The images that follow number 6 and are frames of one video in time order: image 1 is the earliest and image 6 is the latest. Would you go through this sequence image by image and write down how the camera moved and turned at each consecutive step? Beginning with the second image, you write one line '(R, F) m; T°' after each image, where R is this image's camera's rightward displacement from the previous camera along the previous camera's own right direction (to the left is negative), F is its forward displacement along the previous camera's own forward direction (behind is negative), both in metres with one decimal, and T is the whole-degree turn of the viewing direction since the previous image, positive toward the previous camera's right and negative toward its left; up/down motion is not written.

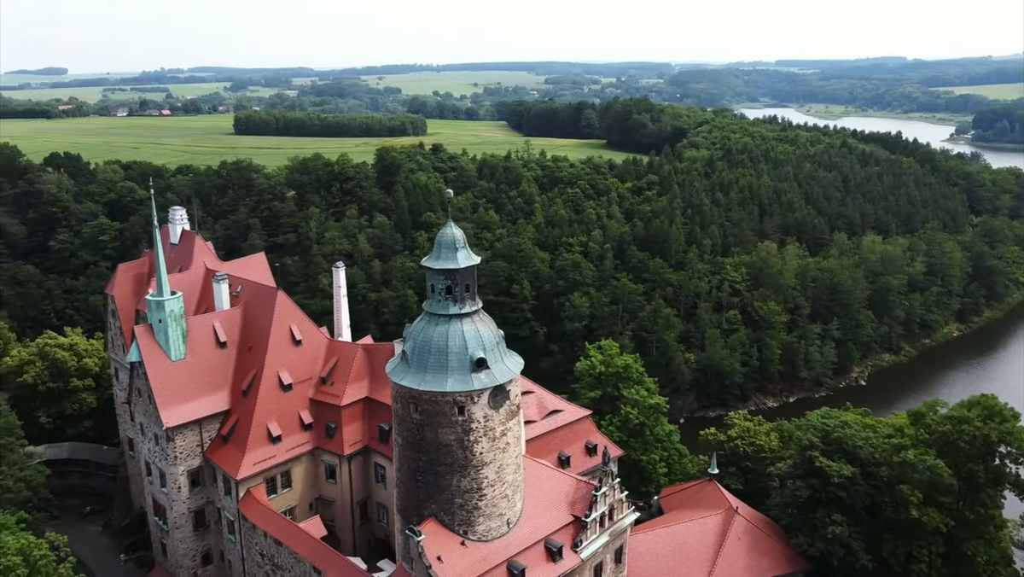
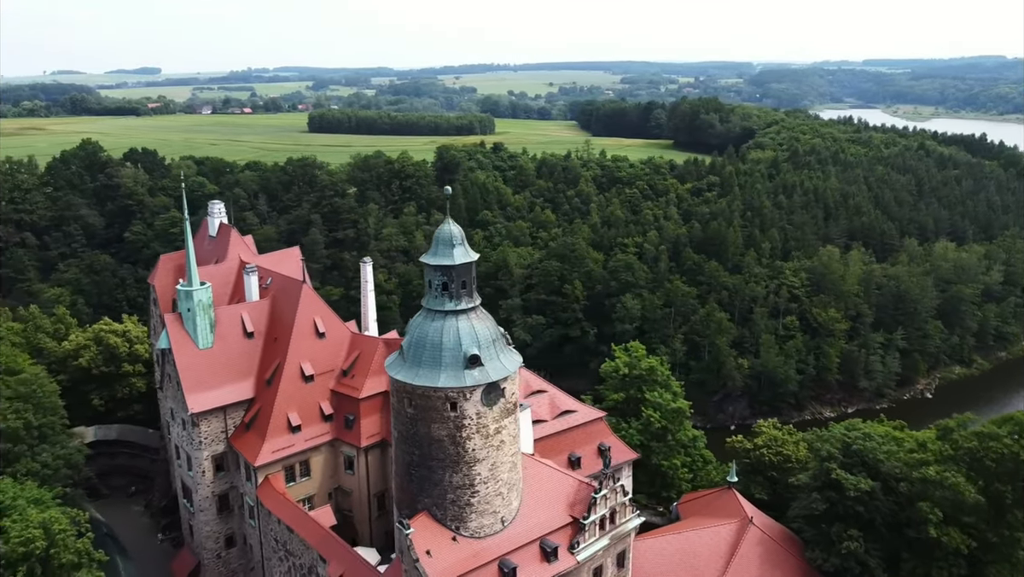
(+1.5, +0.1) m; -5°
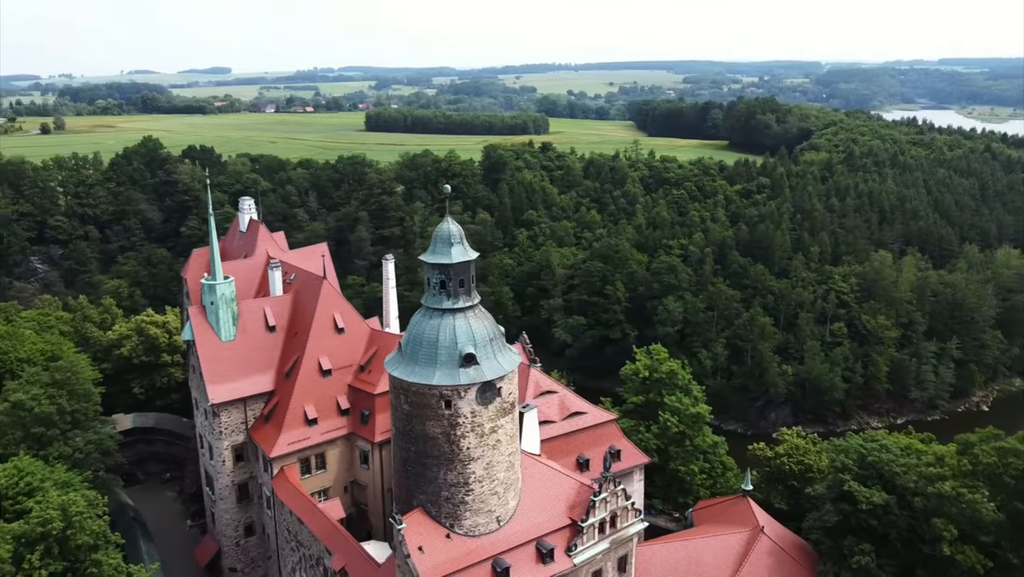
(+1.2, +0.1) m; -4°
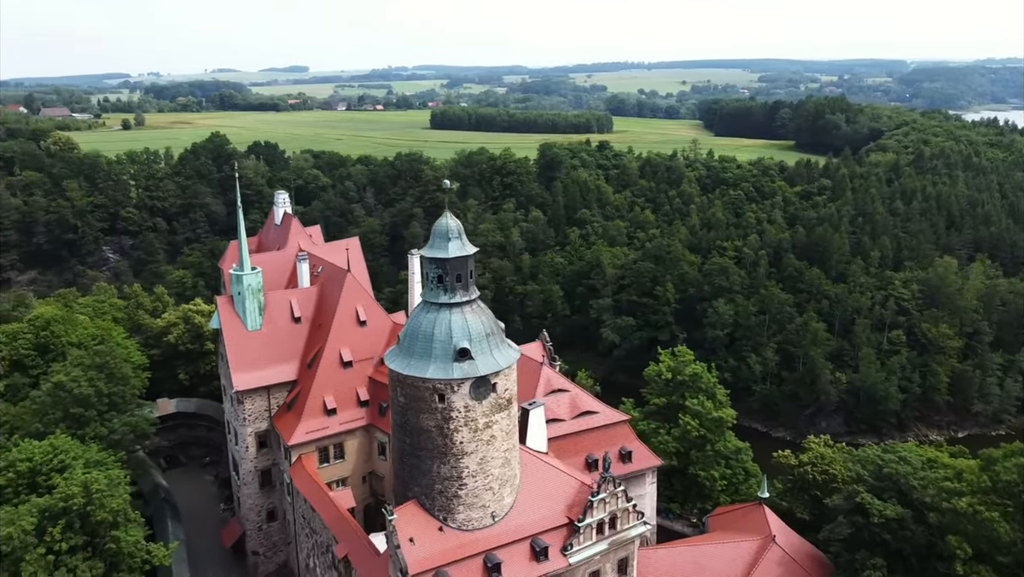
(+1.4, +0.1) m; -5°
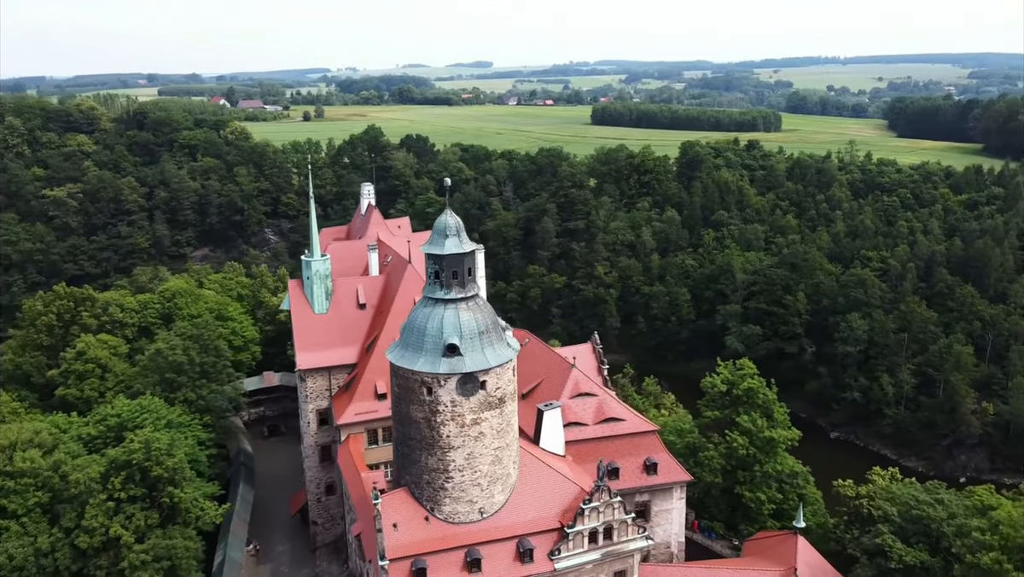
(+3.5, +0.3) m; -12°
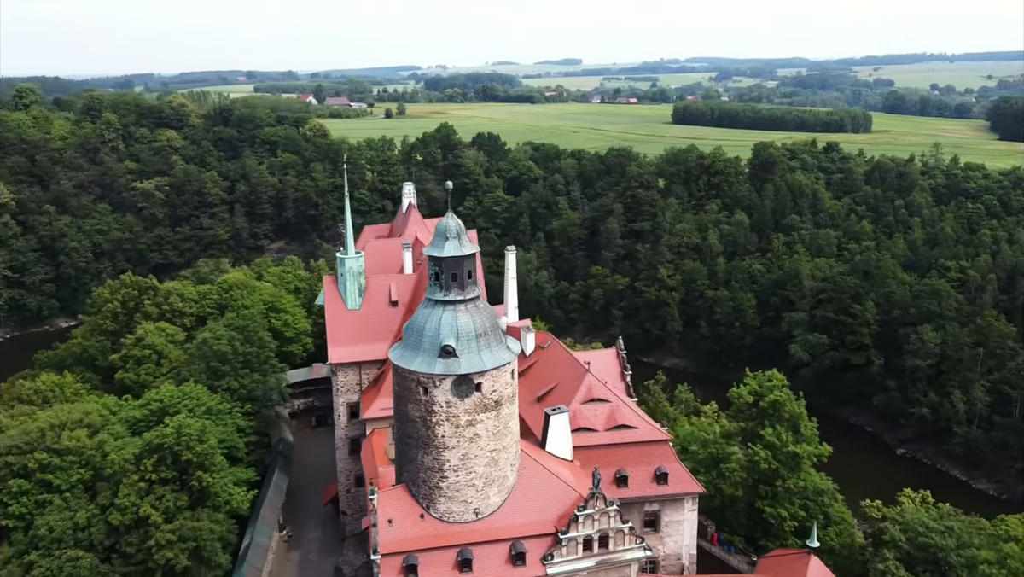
(+1.7, 0.0) m; -6°
